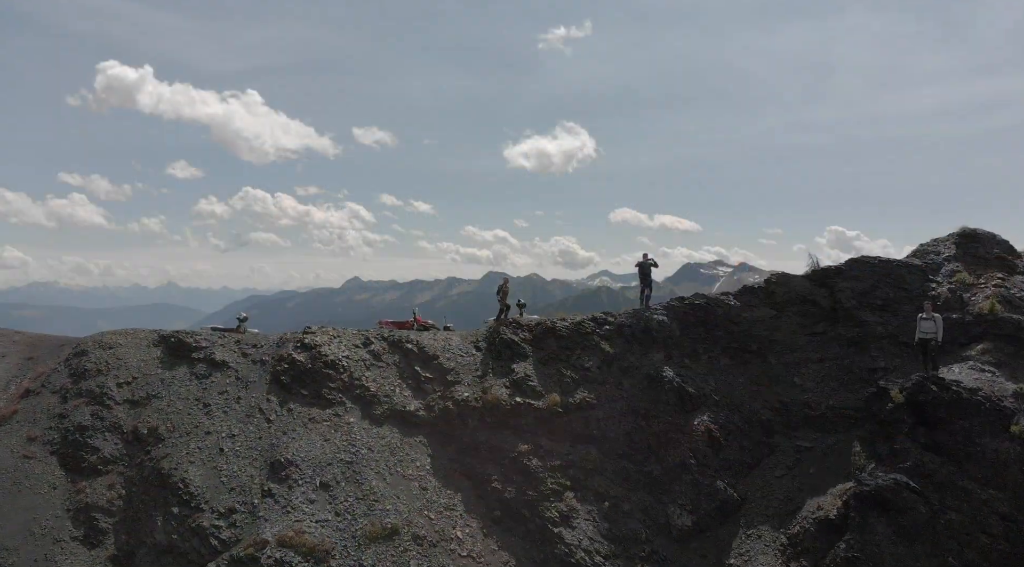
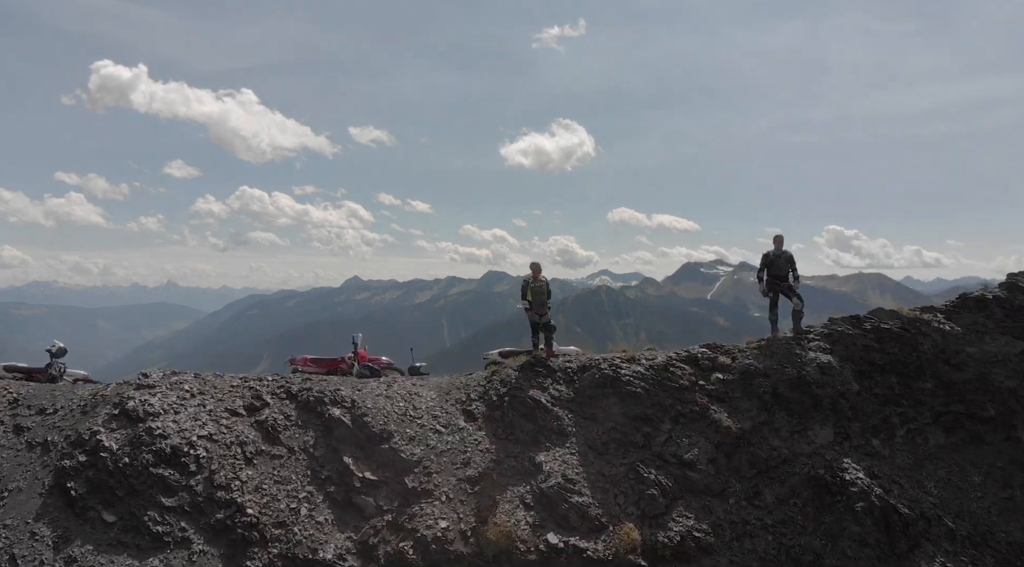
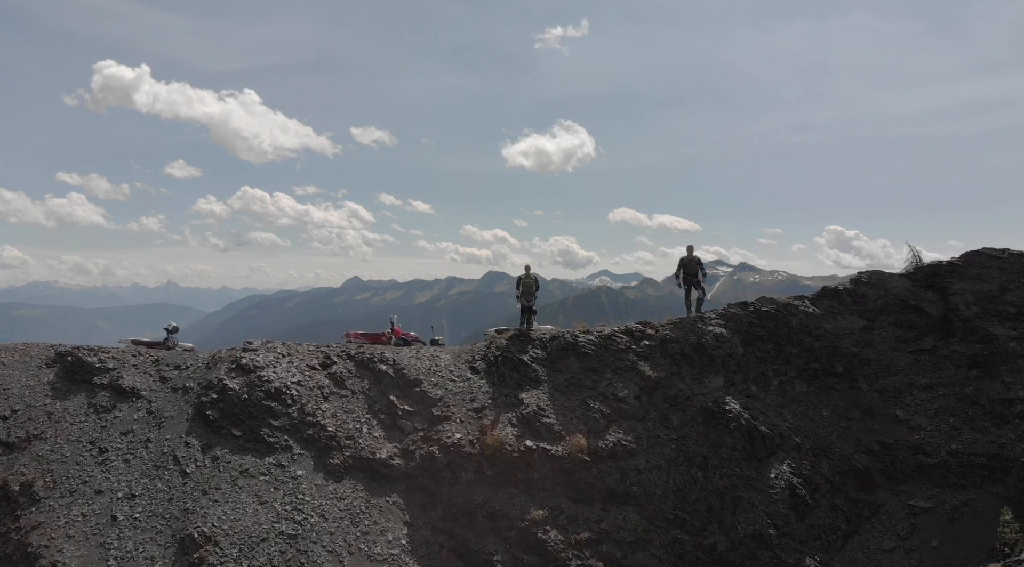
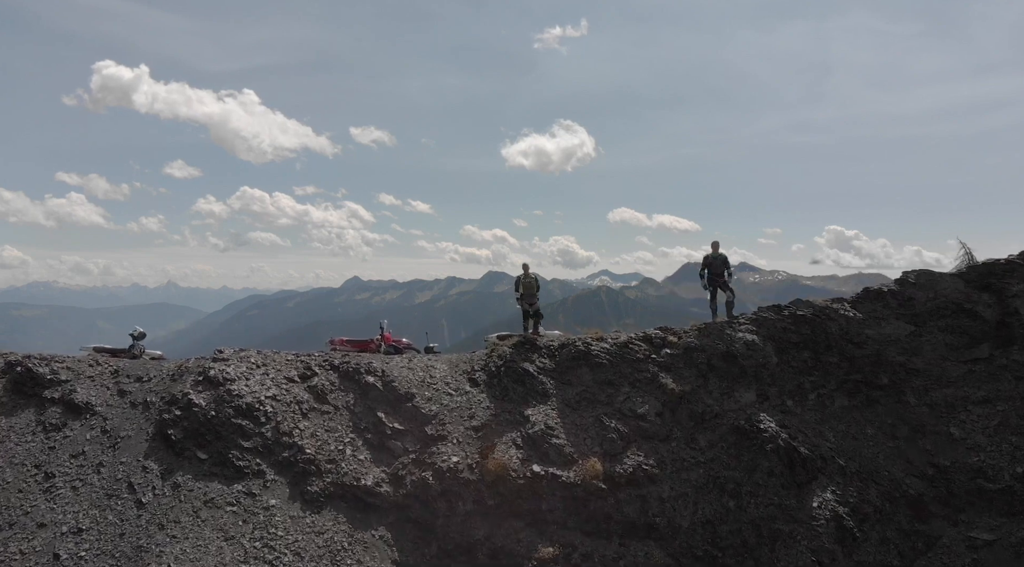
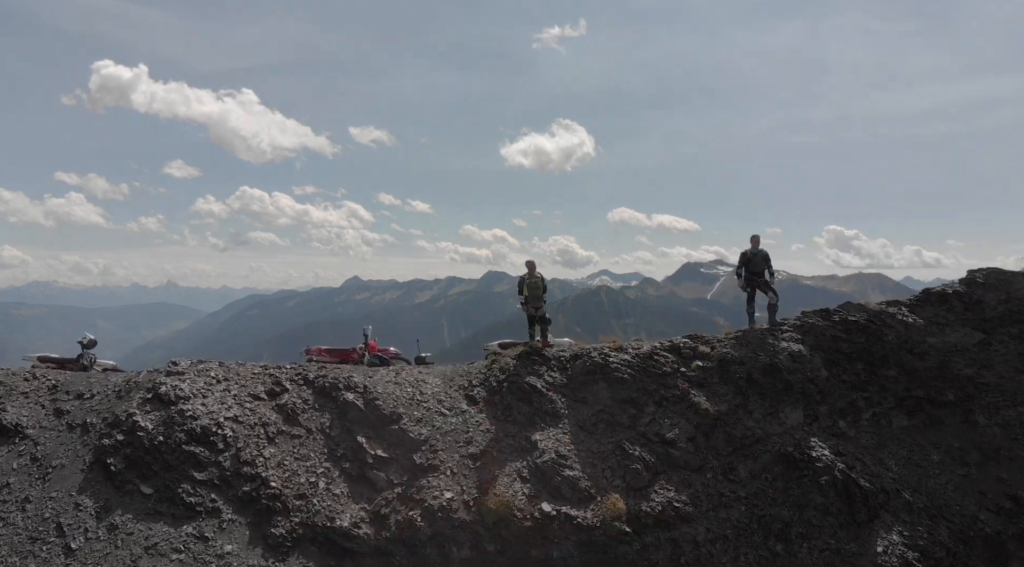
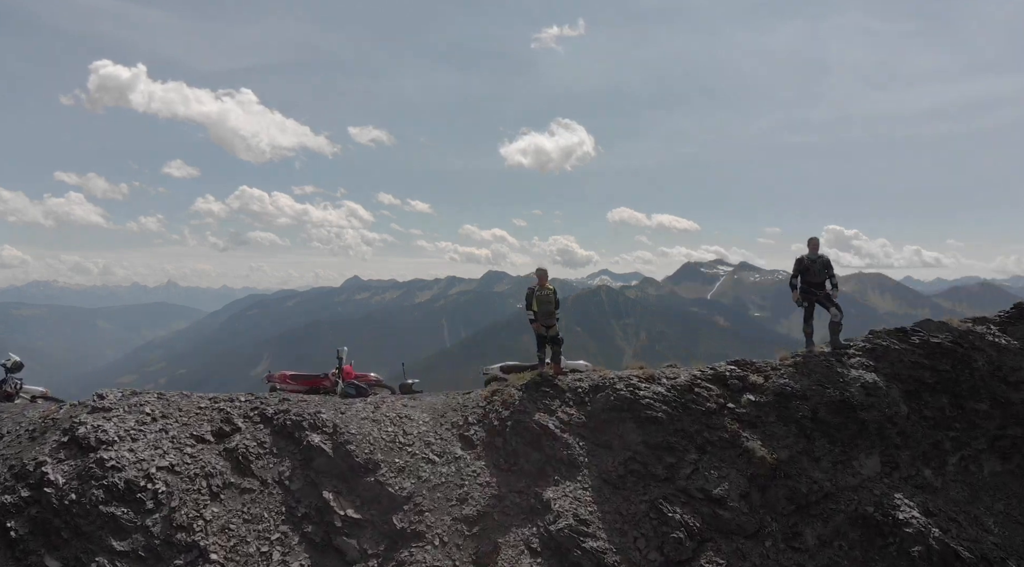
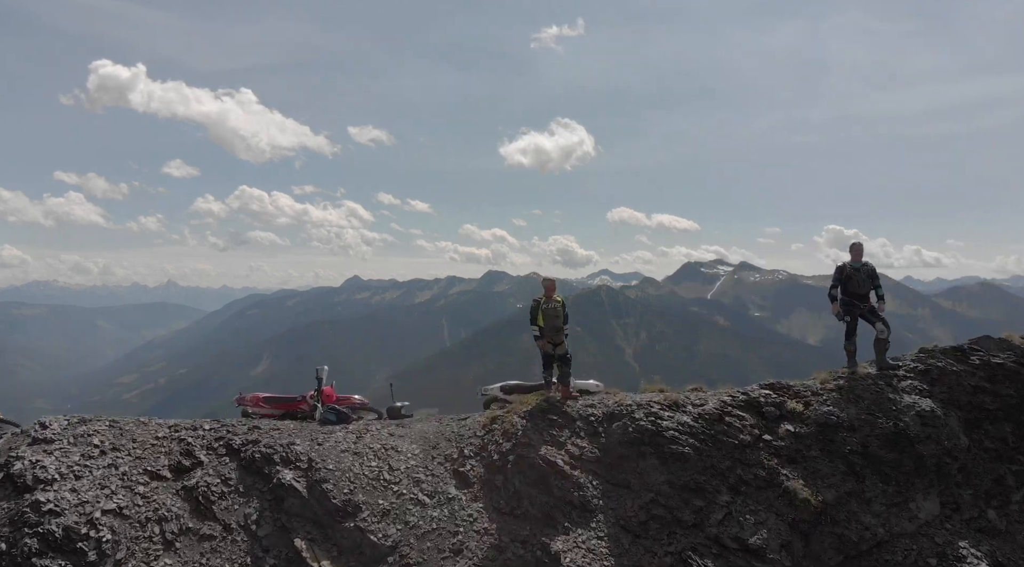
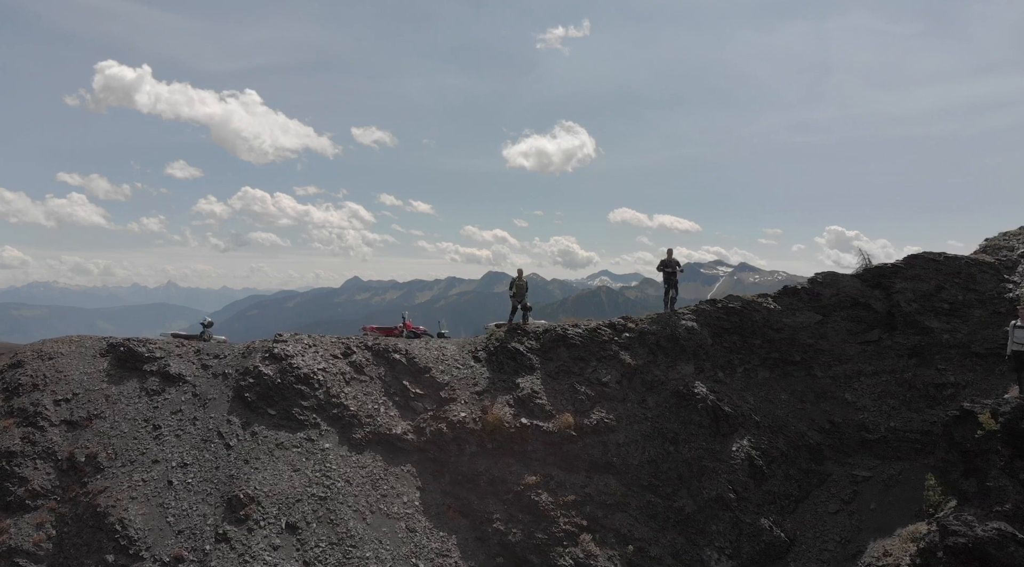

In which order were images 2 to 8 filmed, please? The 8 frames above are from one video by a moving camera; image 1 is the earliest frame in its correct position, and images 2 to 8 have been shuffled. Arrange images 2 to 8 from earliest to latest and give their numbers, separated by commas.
8, 3, 4, 5, 2, 6, 7
